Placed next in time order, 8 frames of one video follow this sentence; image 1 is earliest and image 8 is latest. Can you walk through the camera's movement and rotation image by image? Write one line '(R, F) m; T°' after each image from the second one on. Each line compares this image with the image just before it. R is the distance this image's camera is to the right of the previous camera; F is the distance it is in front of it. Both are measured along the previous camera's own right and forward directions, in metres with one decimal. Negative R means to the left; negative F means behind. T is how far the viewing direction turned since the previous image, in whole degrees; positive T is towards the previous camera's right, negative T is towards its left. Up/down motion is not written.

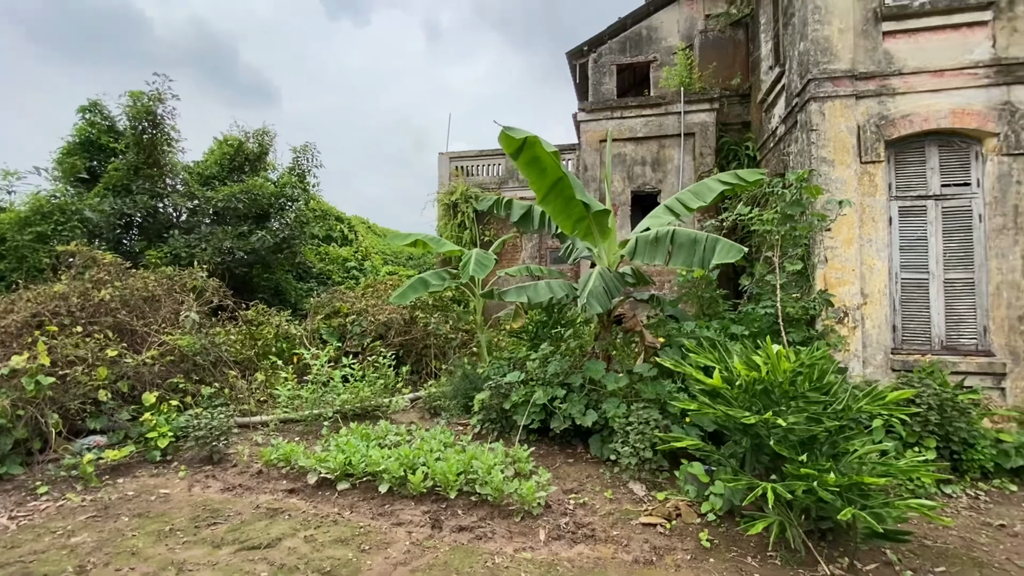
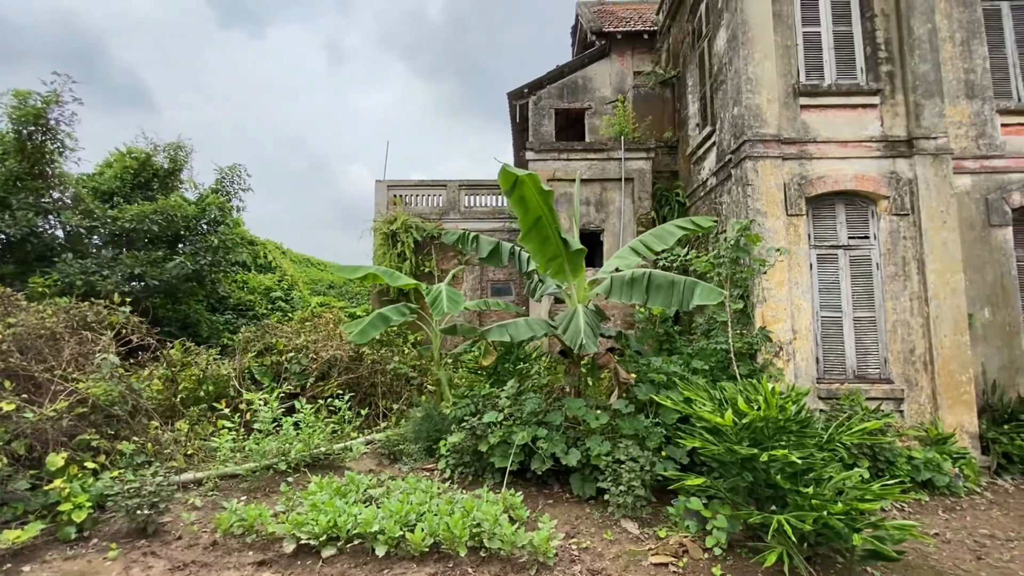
(-0.8, +0.1) m; +12°
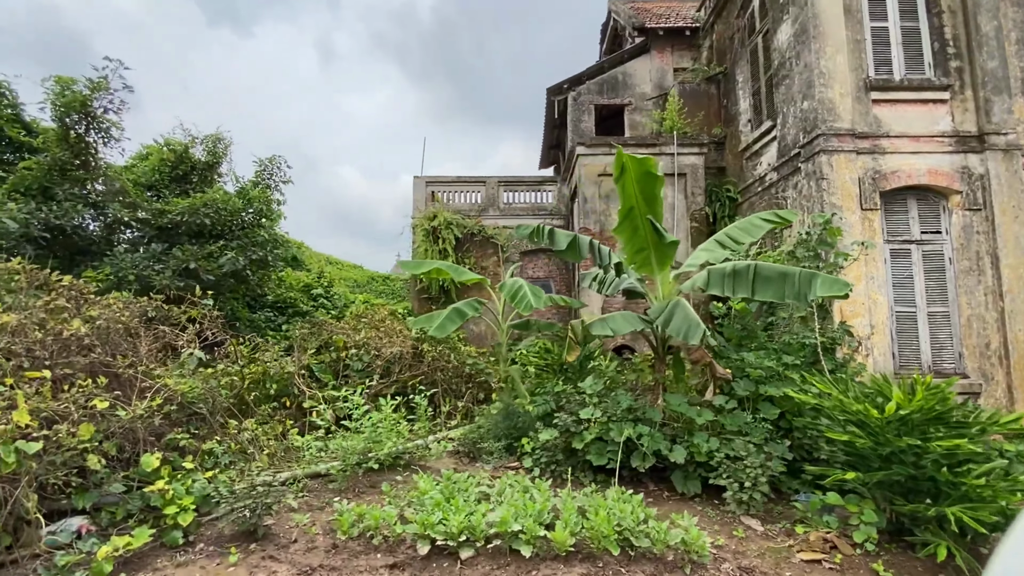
(-1.1, +0.2) m; +1°
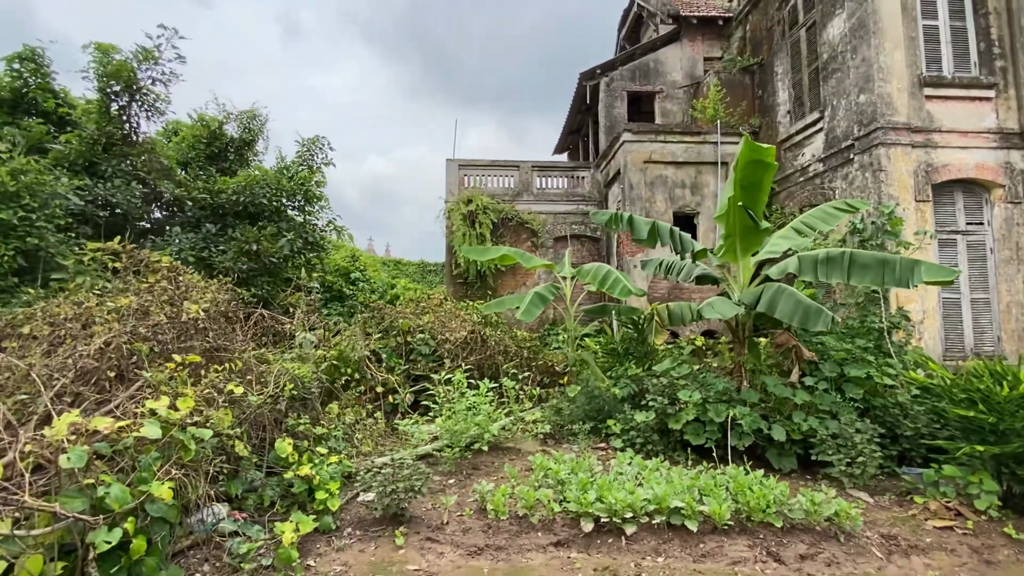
(-1.4, 0.0) m; +4°
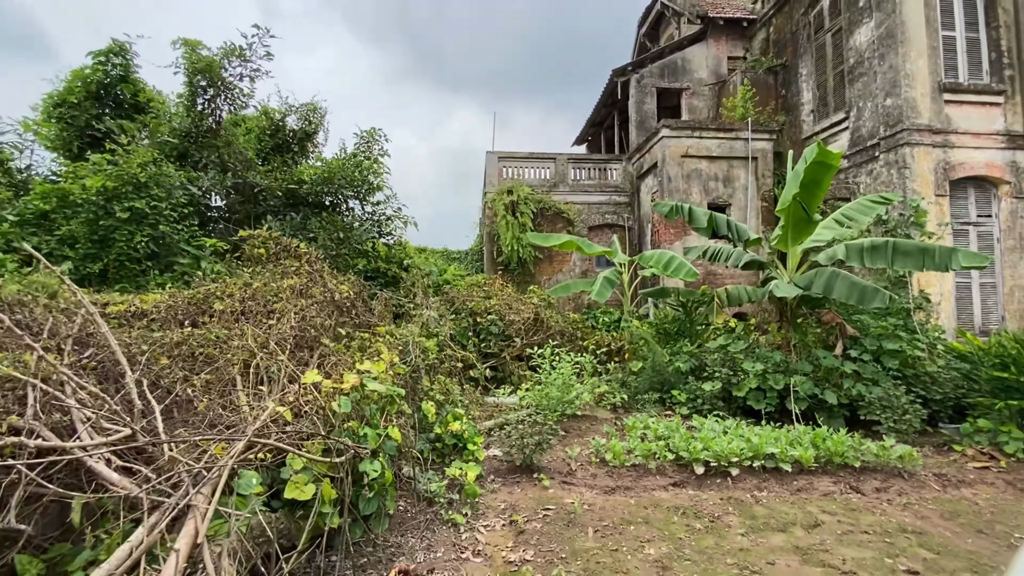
(-1.2, -0.6) m; +2°
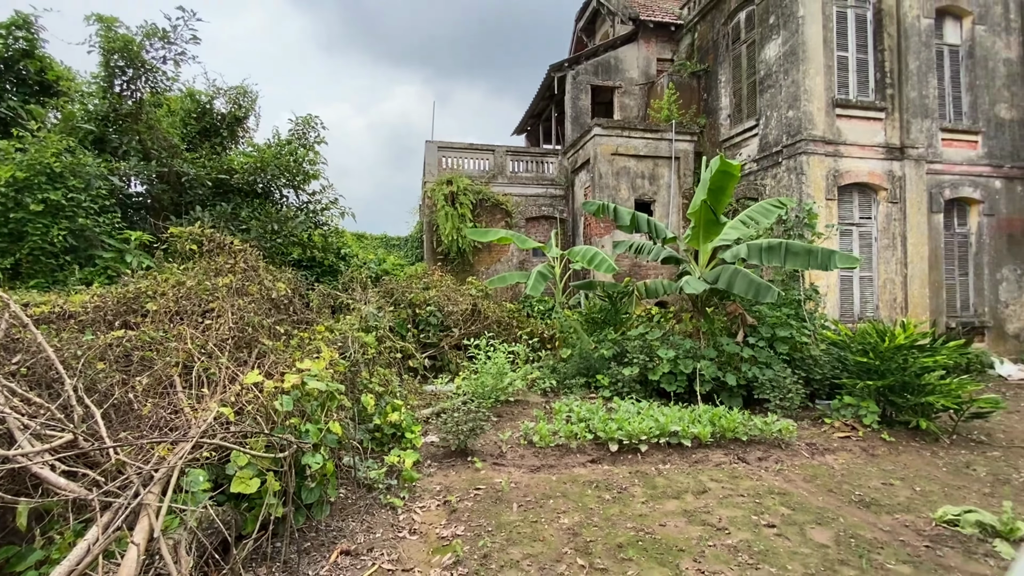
(+0.1, -0.3) m; +7°
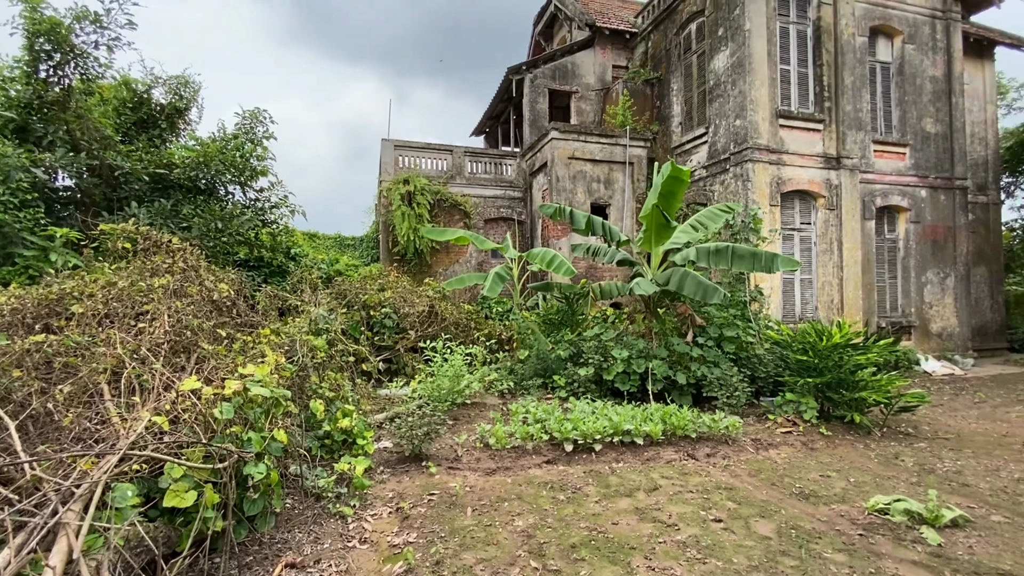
(0.0, 0.0) m; +5°
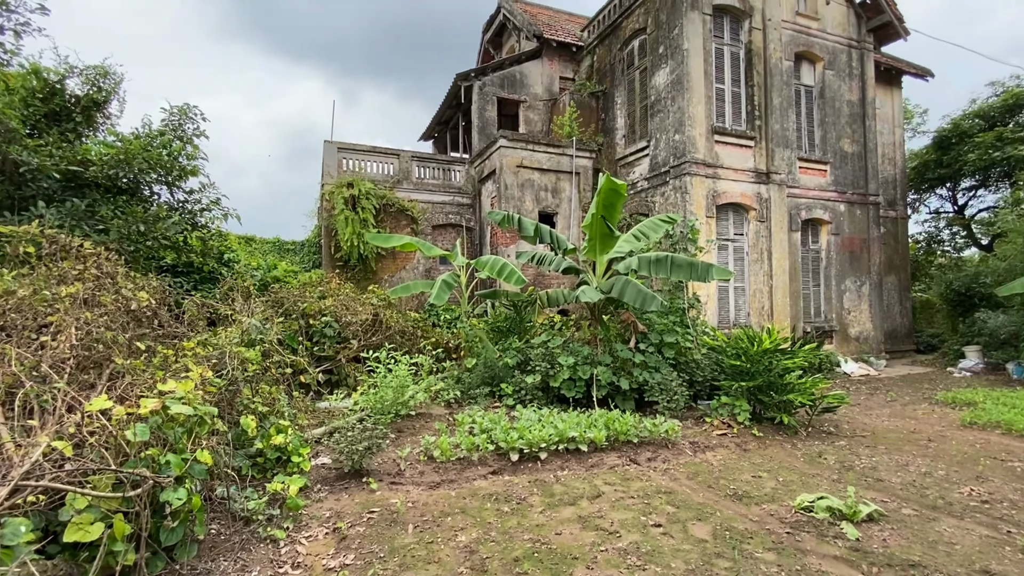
(0.0, 0.0) m; +6°
